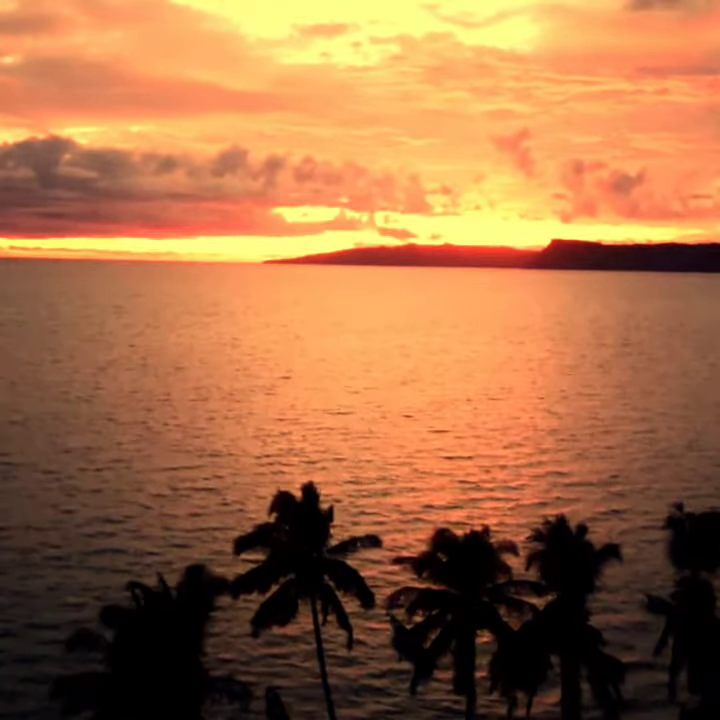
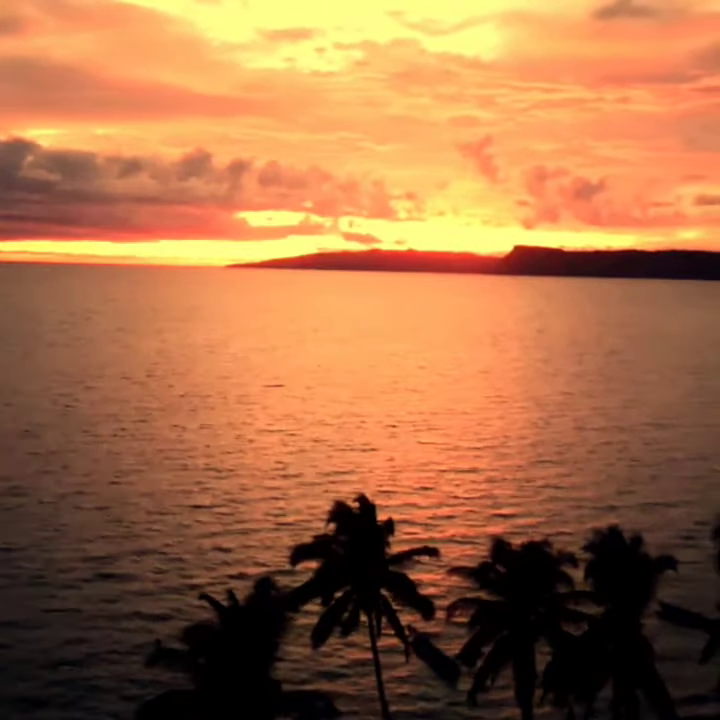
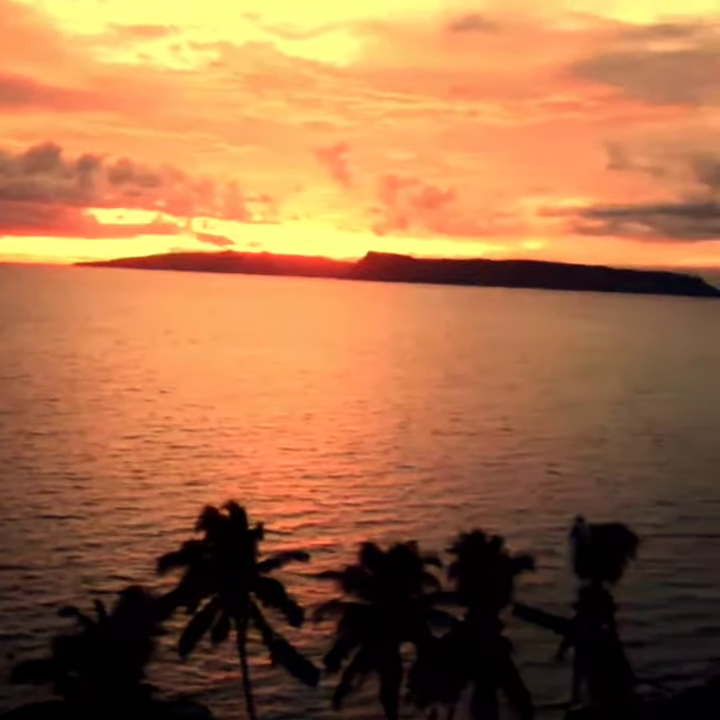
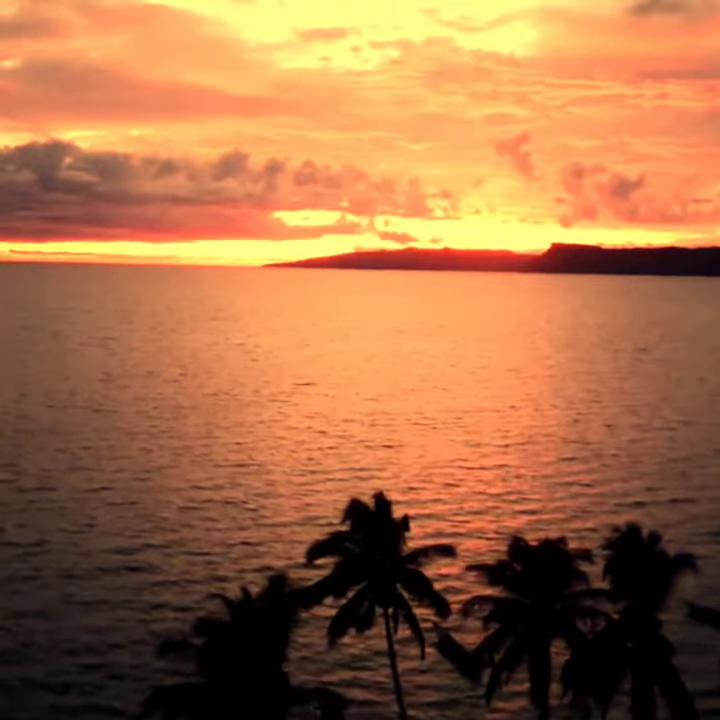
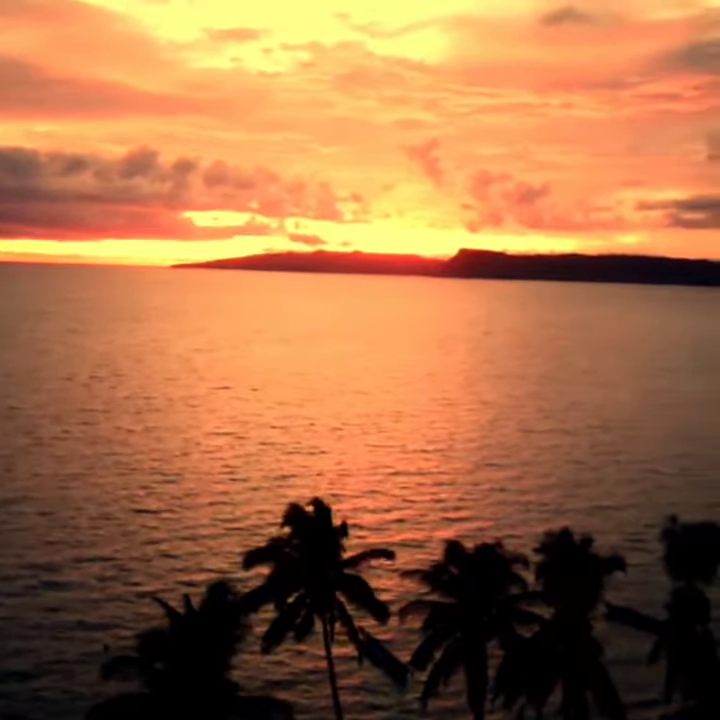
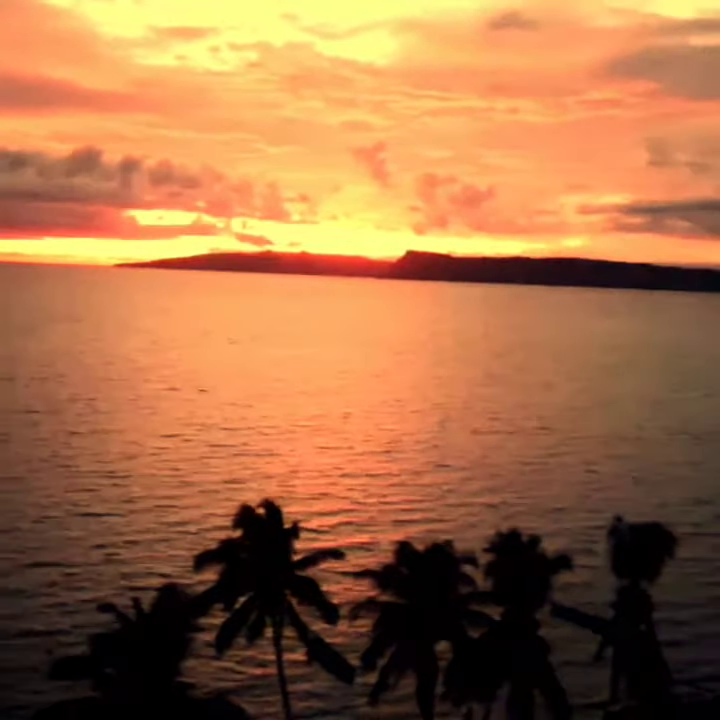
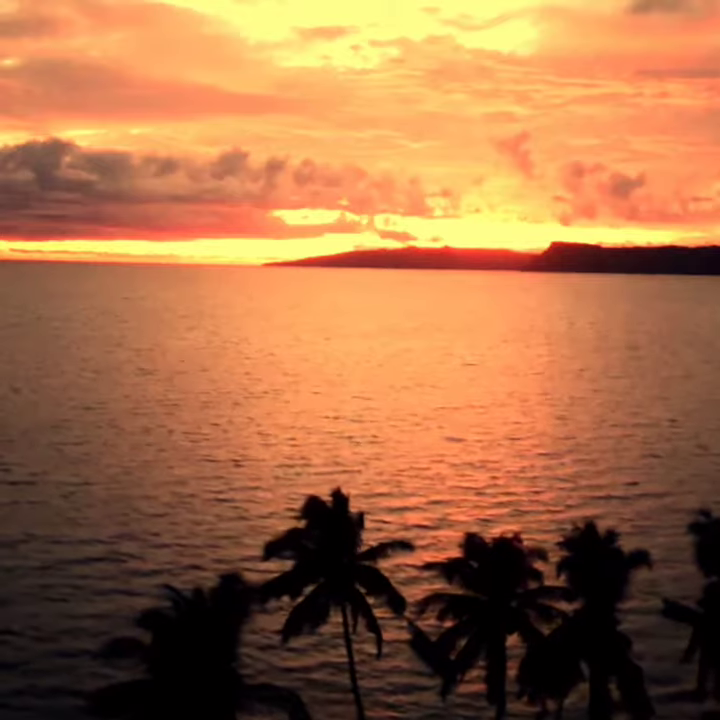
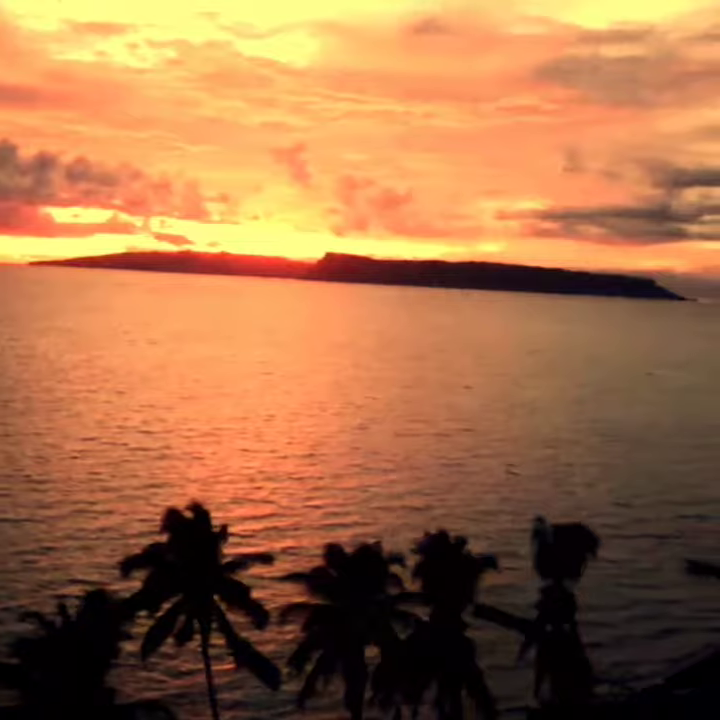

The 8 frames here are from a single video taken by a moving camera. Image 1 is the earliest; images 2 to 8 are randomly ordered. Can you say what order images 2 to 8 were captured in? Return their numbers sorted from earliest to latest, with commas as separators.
7, 4, 2, 5, 6, 3, 8
